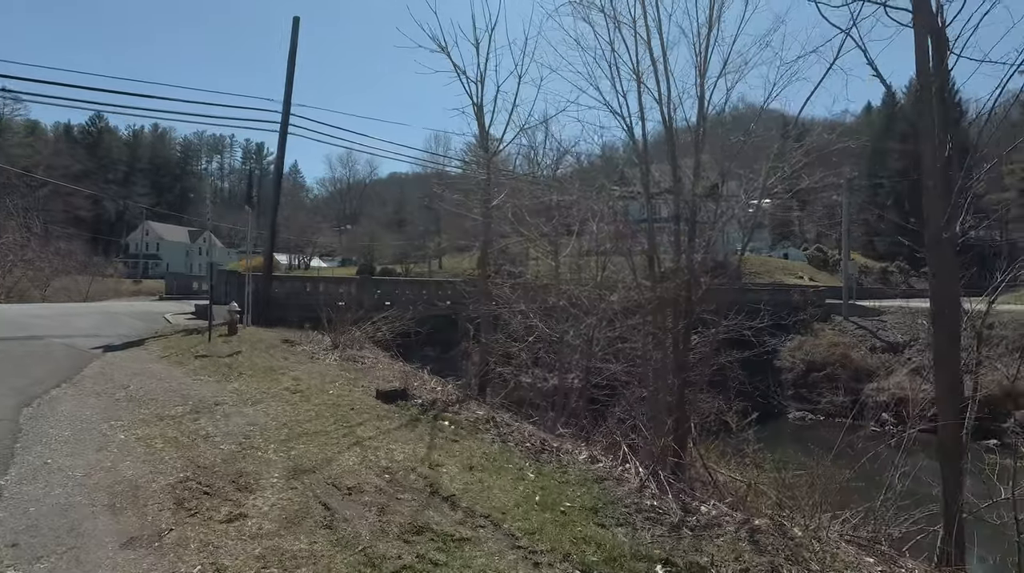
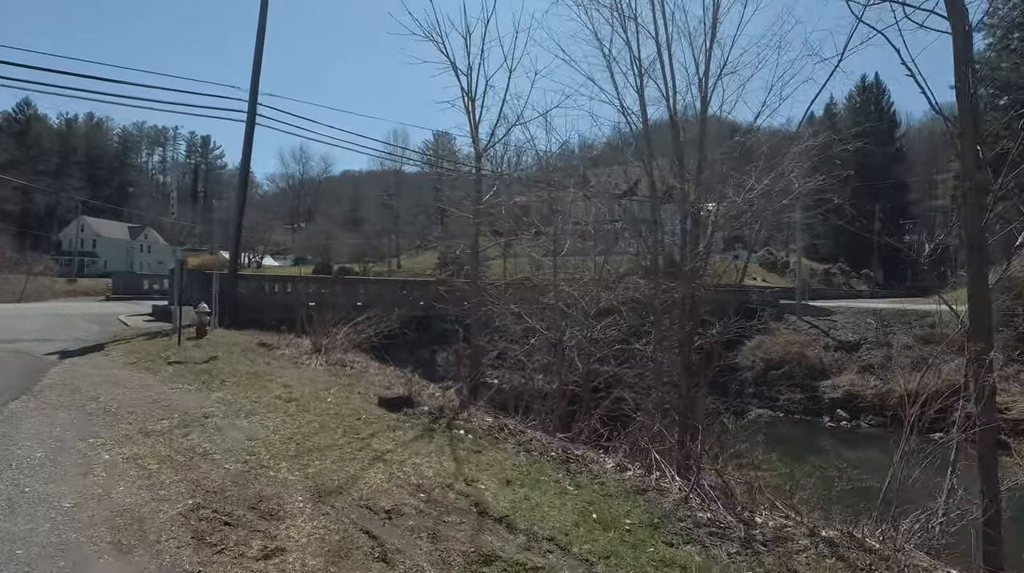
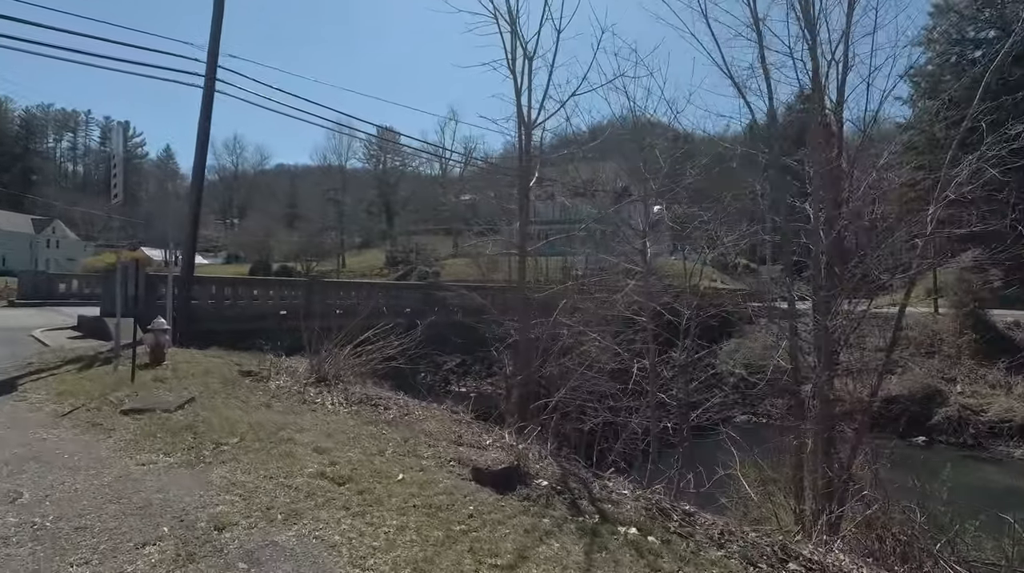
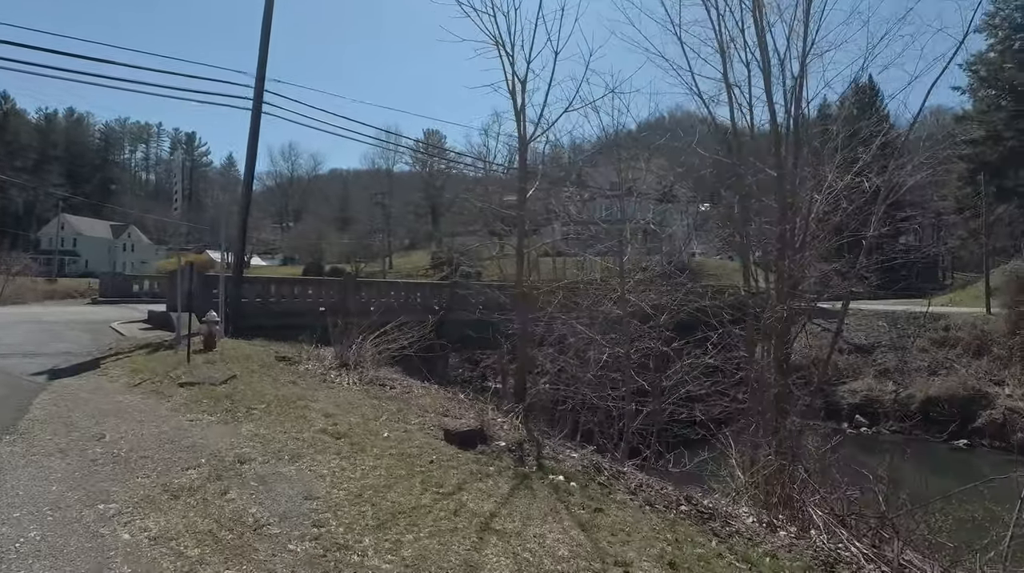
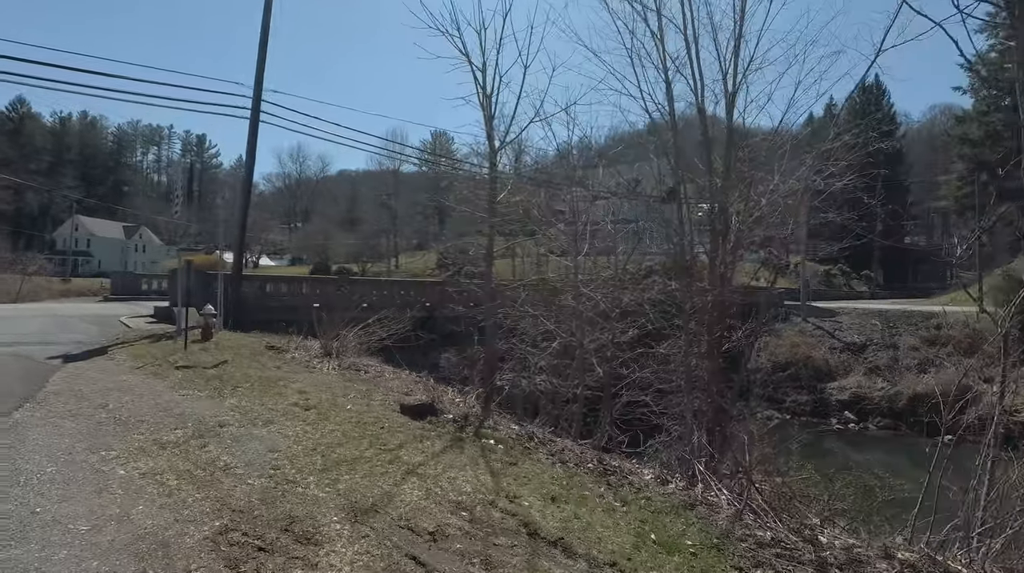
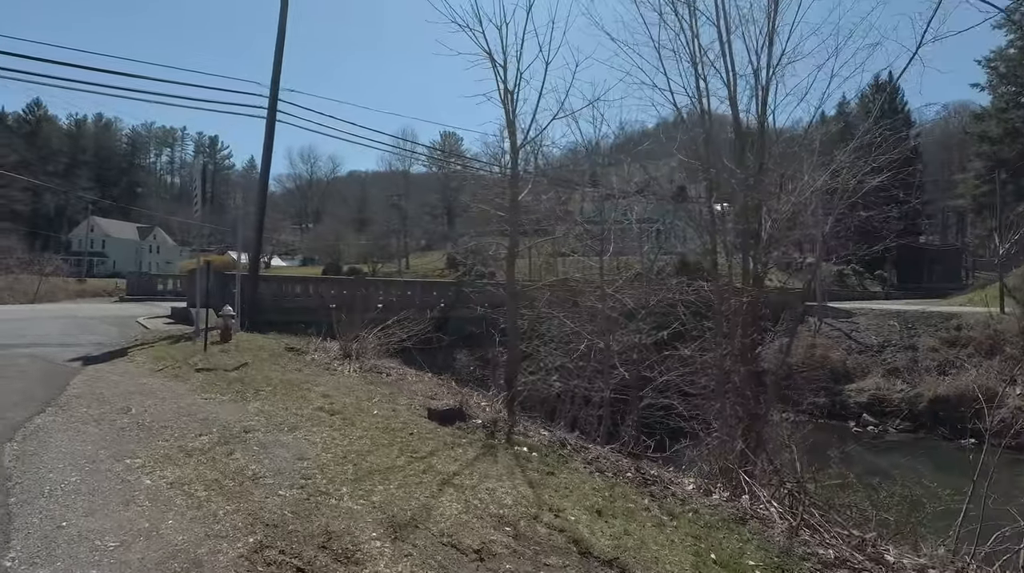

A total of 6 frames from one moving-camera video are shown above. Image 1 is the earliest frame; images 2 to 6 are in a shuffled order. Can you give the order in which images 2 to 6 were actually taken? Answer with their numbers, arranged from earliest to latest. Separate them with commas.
2, 5, 6, 4, 3
